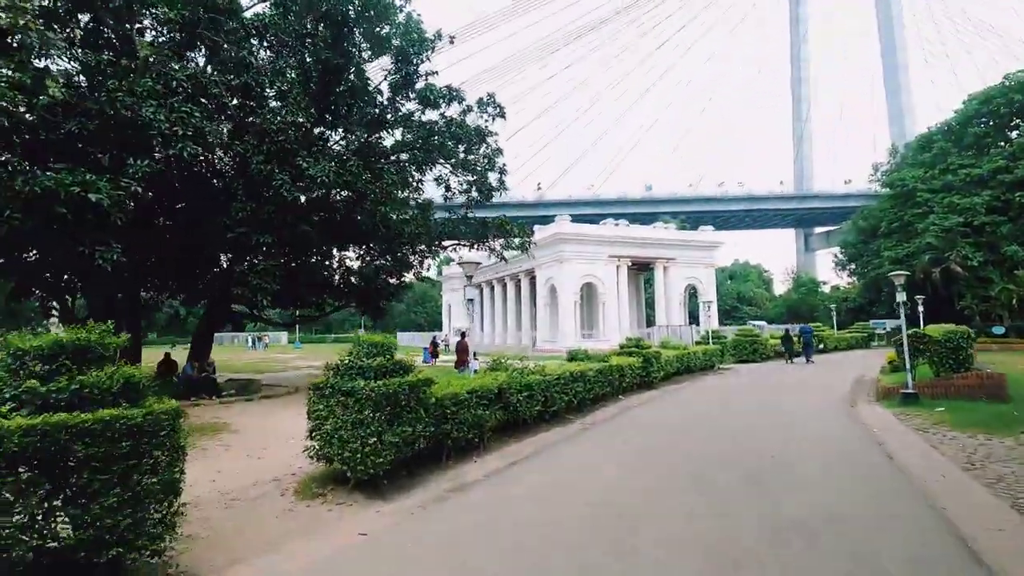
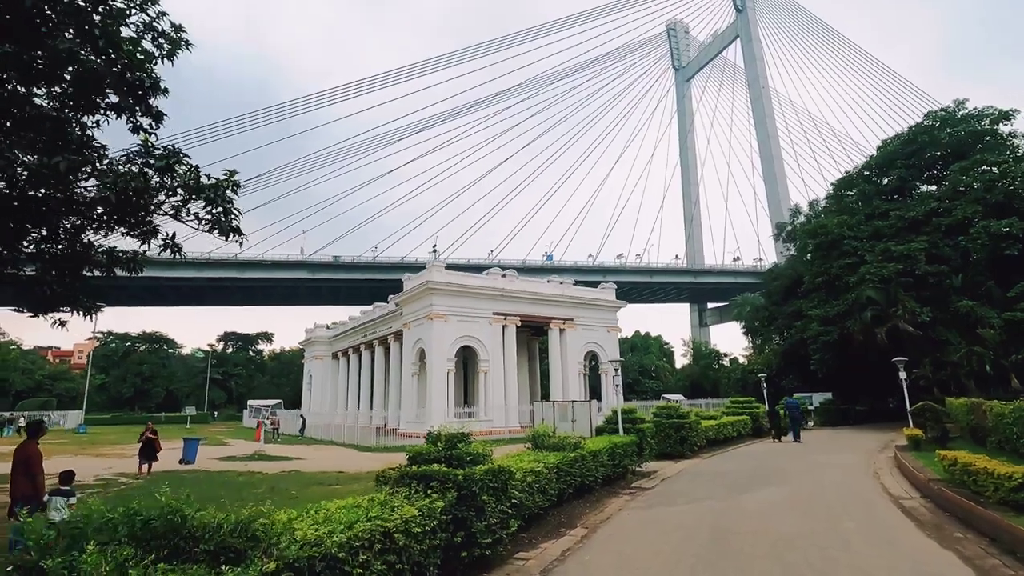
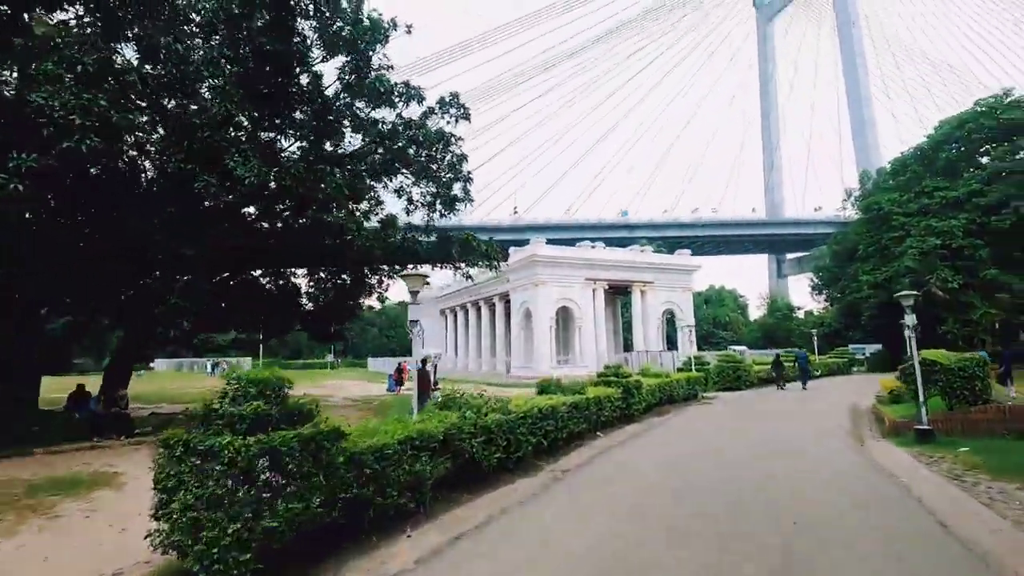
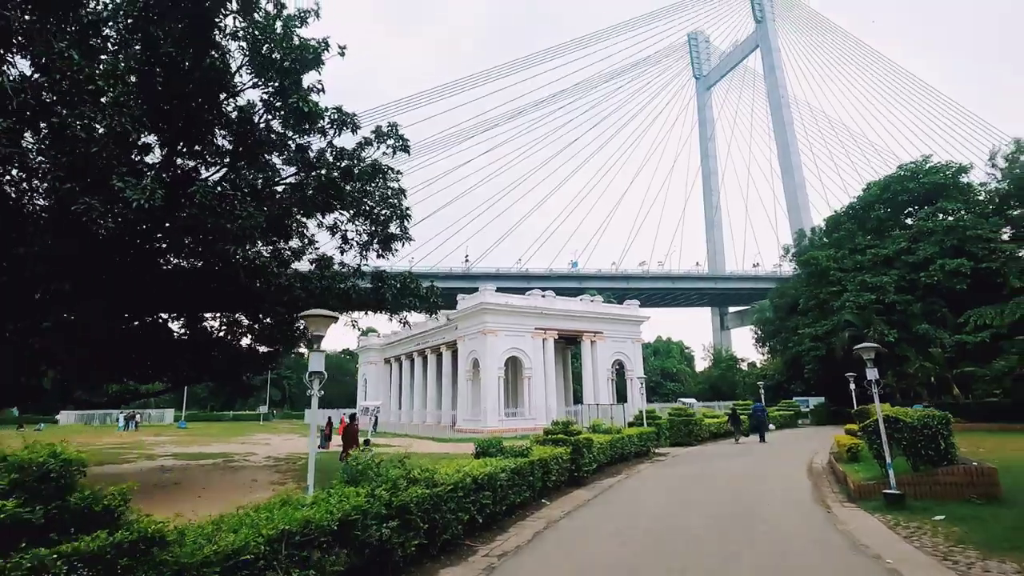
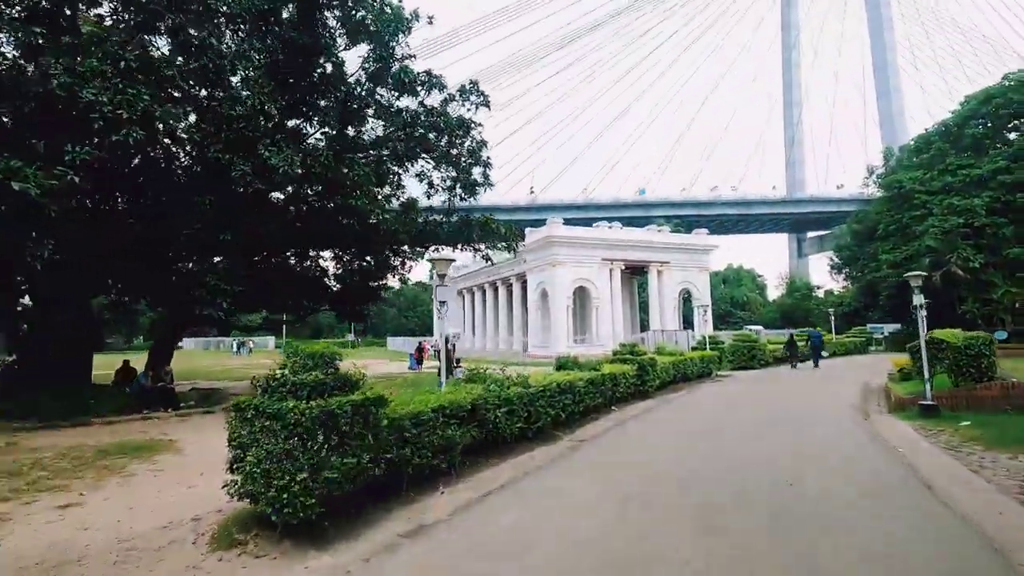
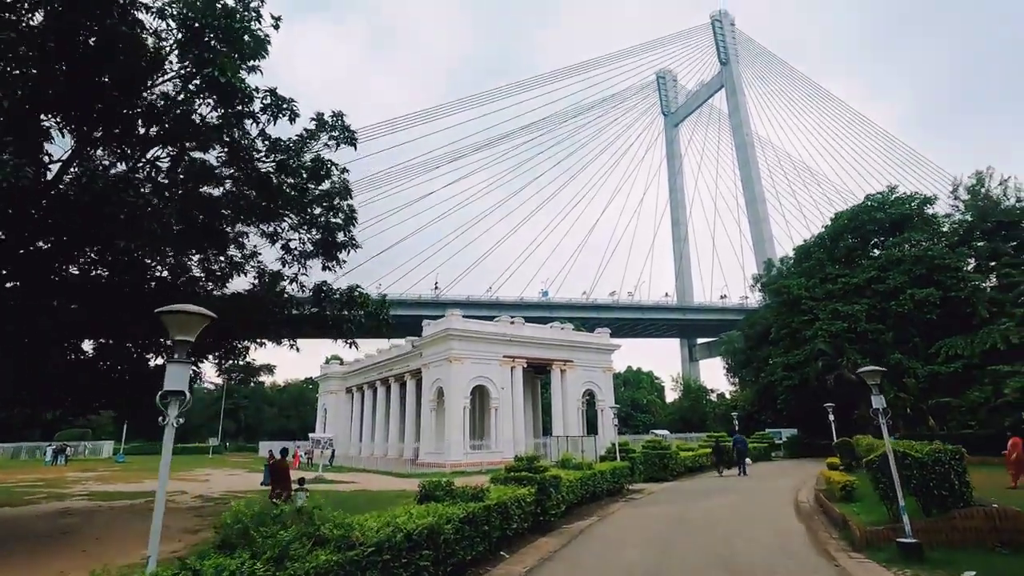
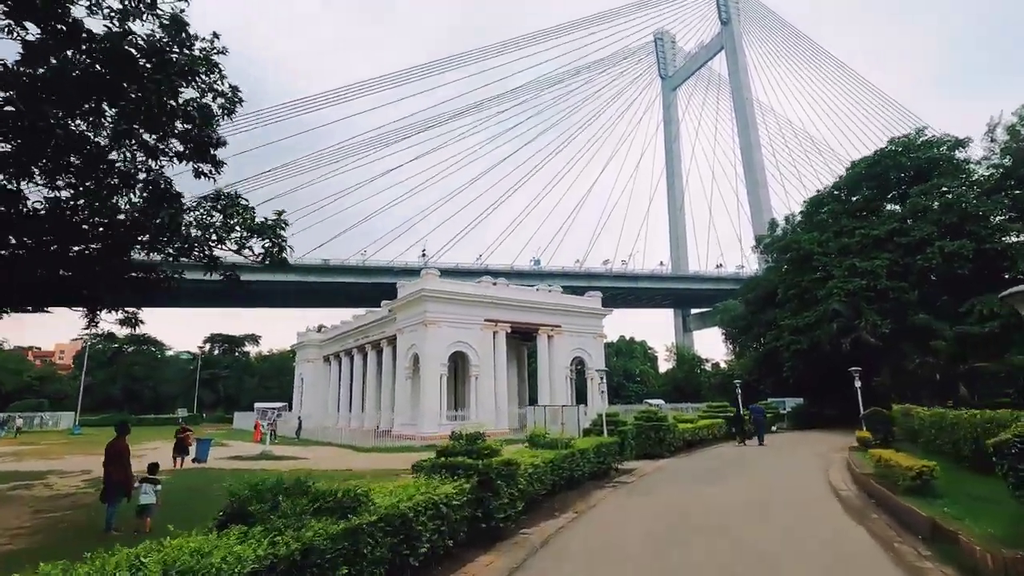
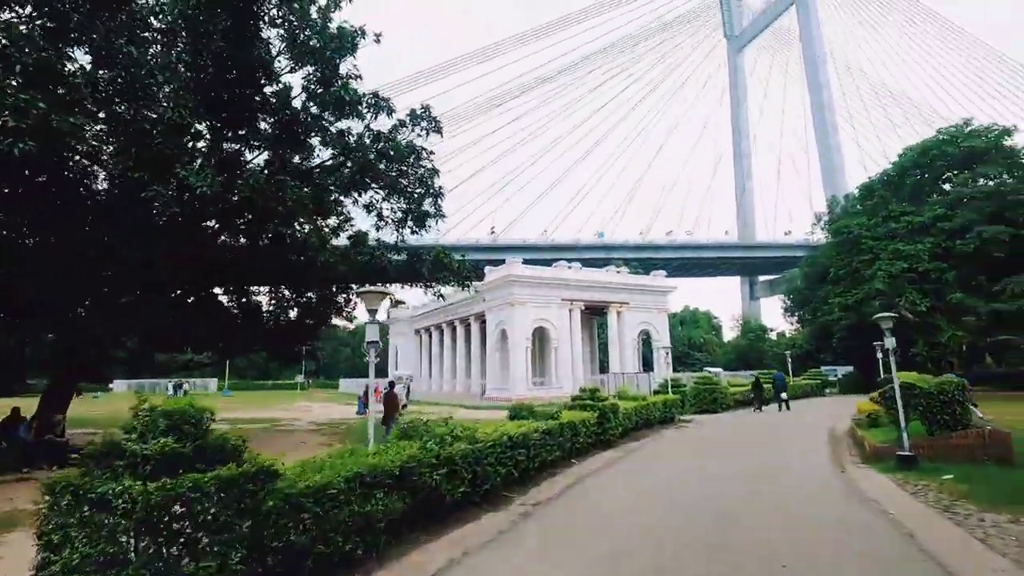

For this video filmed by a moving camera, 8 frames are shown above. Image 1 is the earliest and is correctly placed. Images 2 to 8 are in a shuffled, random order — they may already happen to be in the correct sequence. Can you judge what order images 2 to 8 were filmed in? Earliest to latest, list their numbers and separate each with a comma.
5, 3, 8, 4, 6, 7, 2
